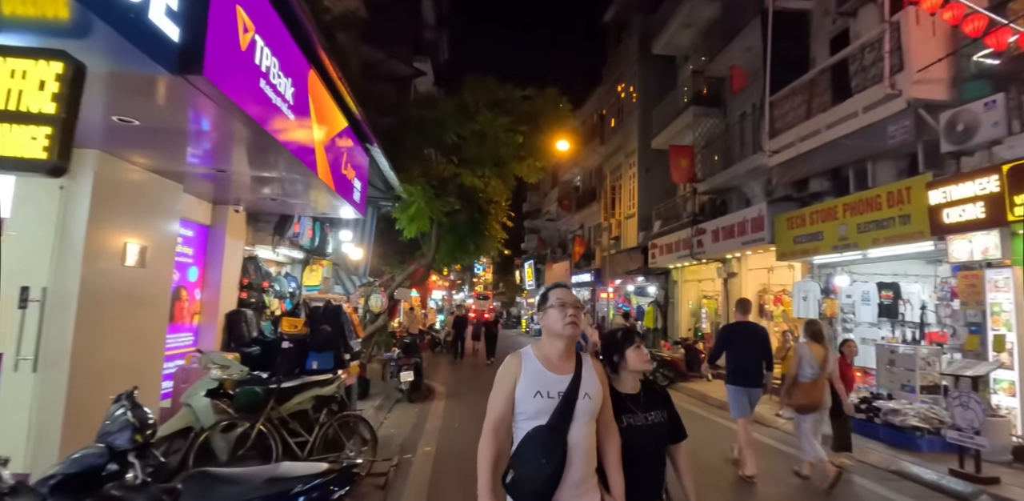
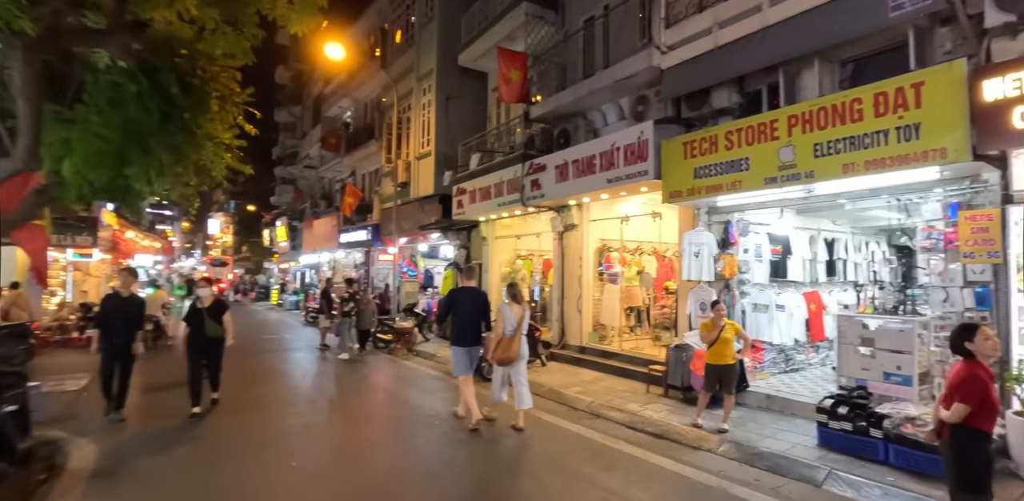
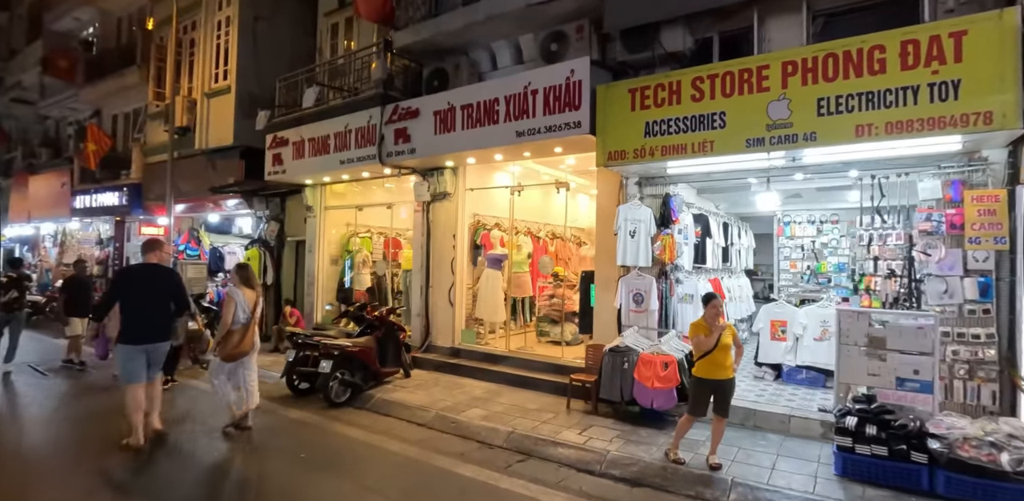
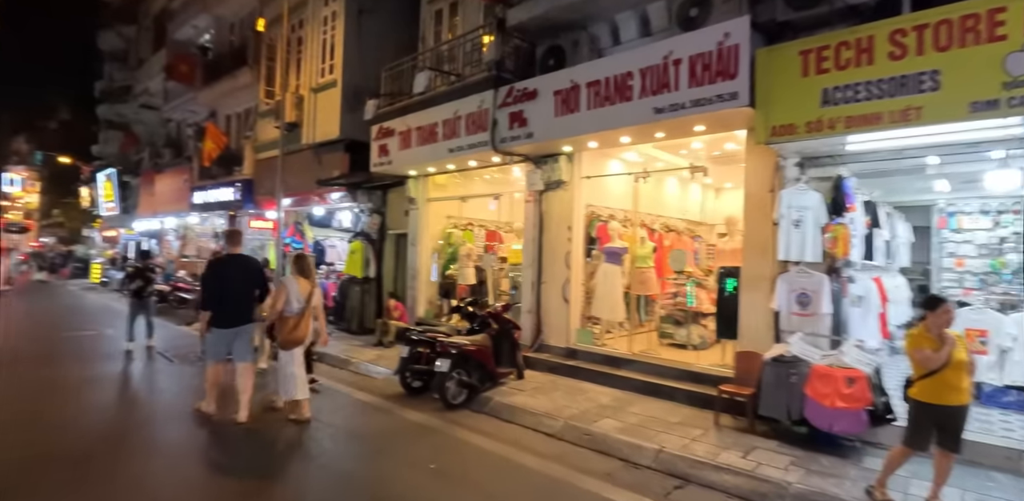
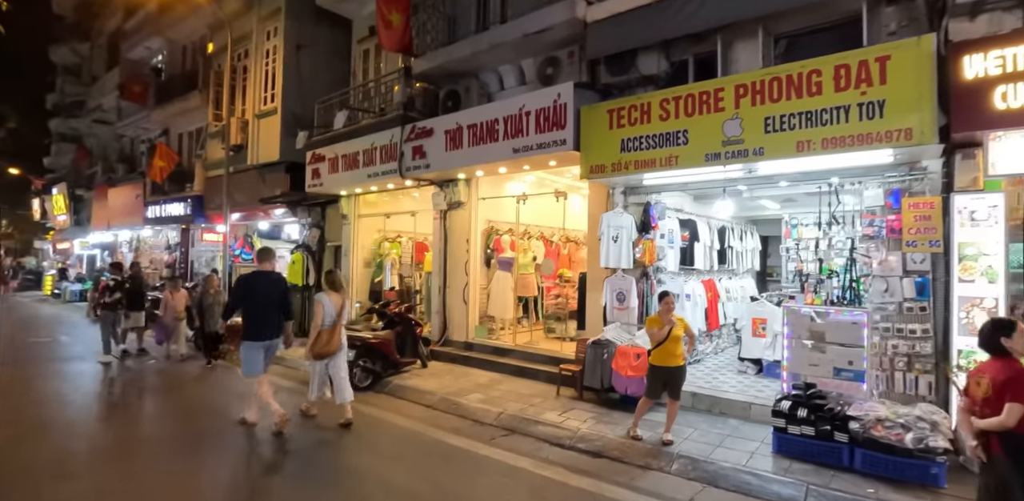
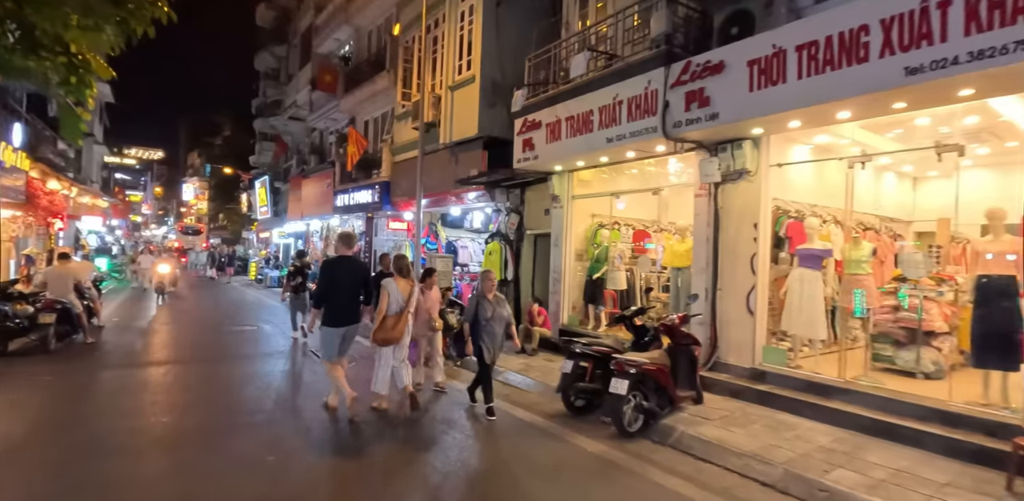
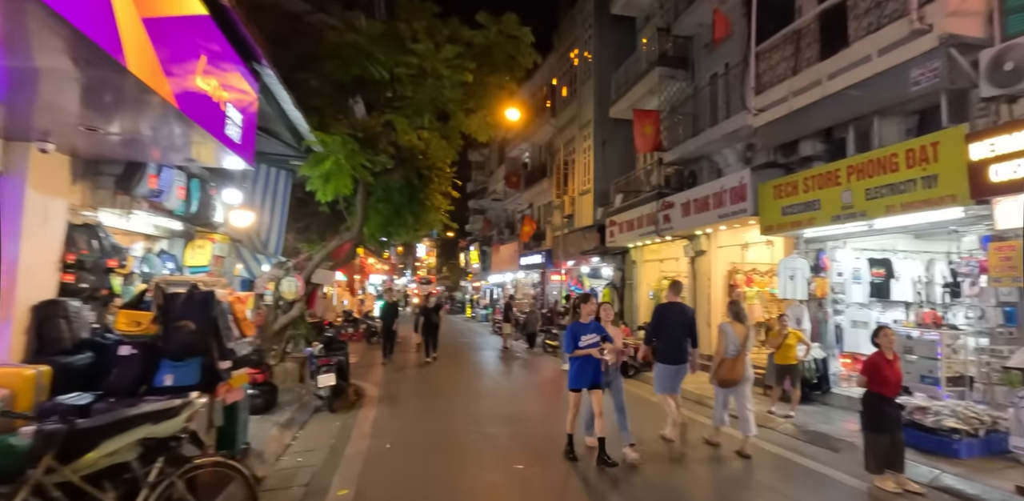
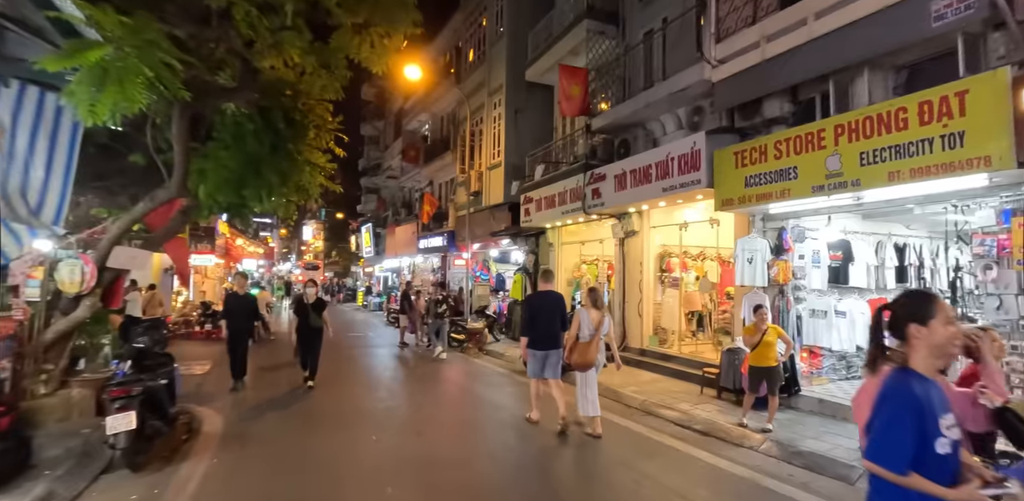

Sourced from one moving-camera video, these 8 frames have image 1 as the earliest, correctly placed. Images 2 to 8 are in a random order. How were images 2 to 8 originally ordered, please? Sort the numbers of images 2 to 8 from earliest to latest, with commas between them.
7, 8, 2, 5, 3, 4, 6
